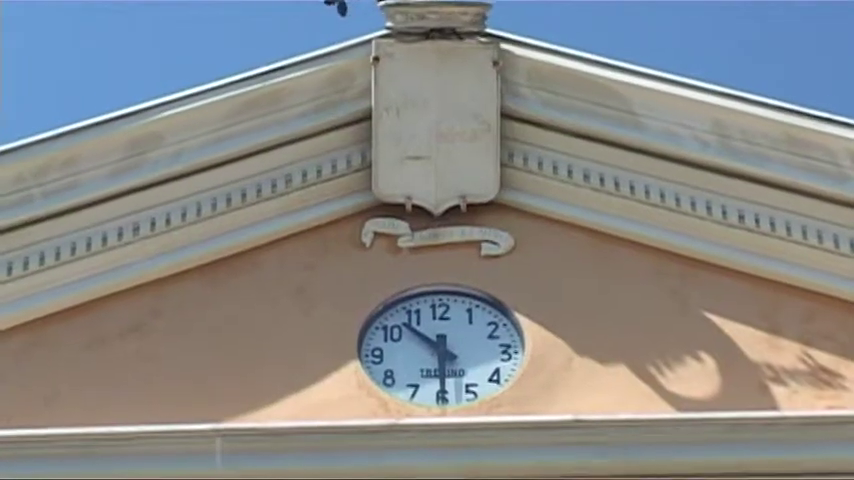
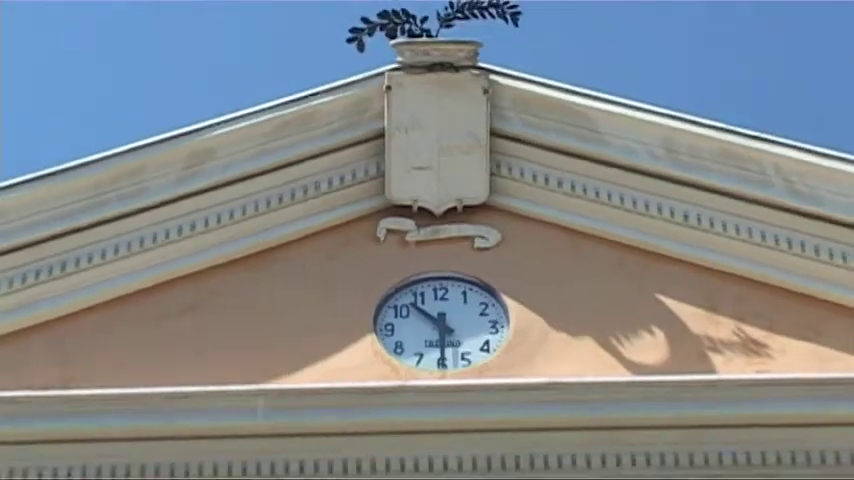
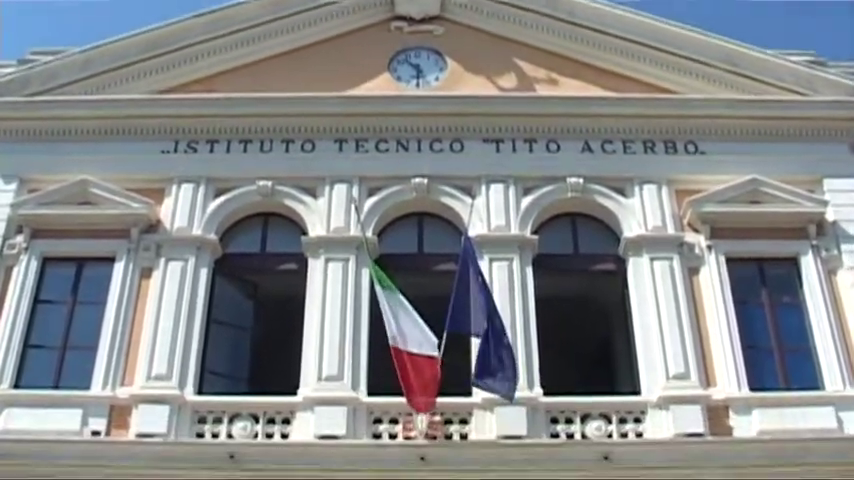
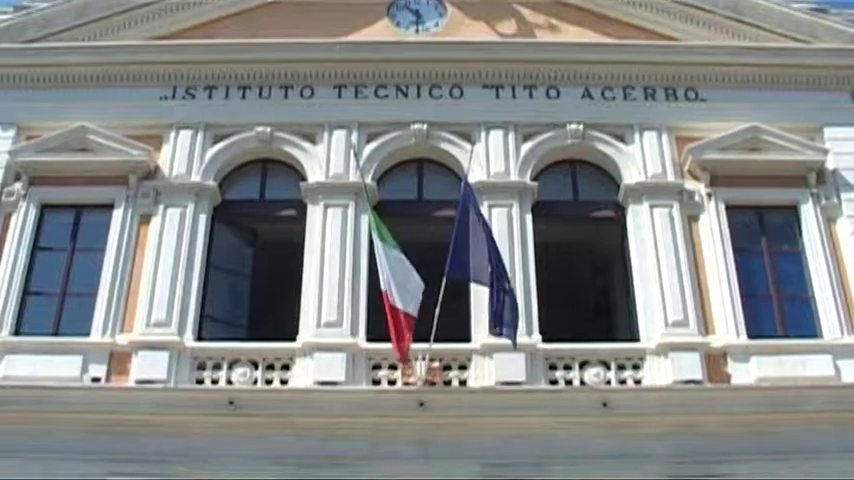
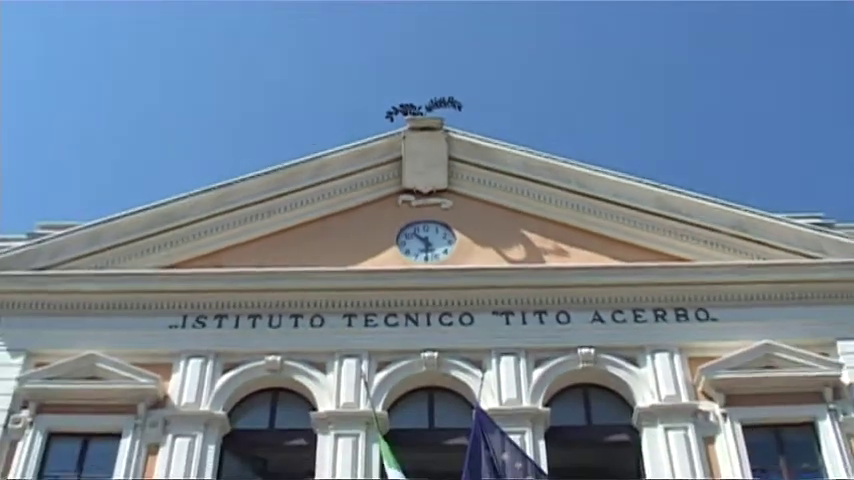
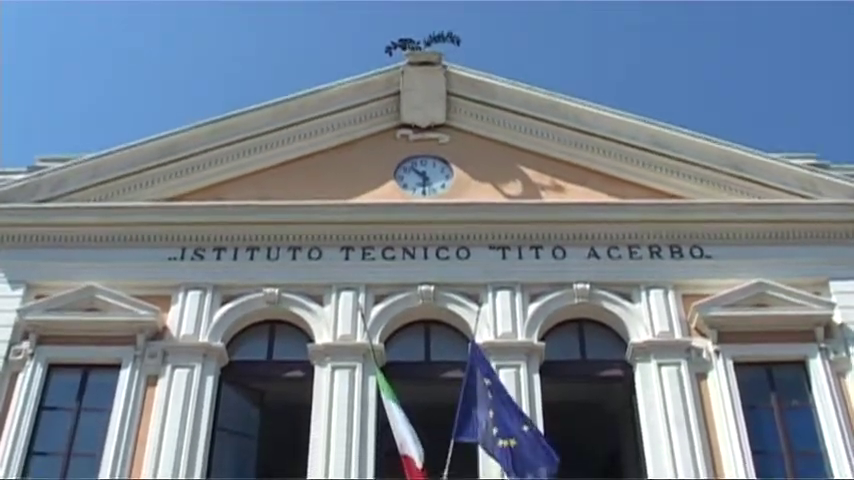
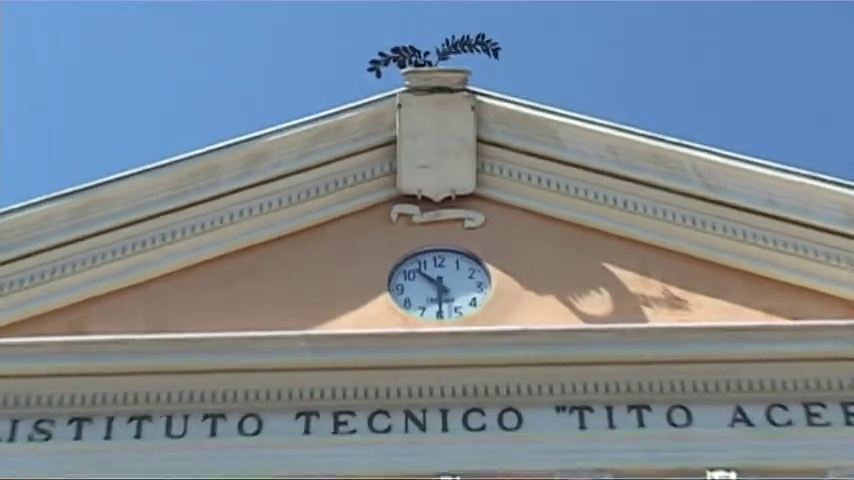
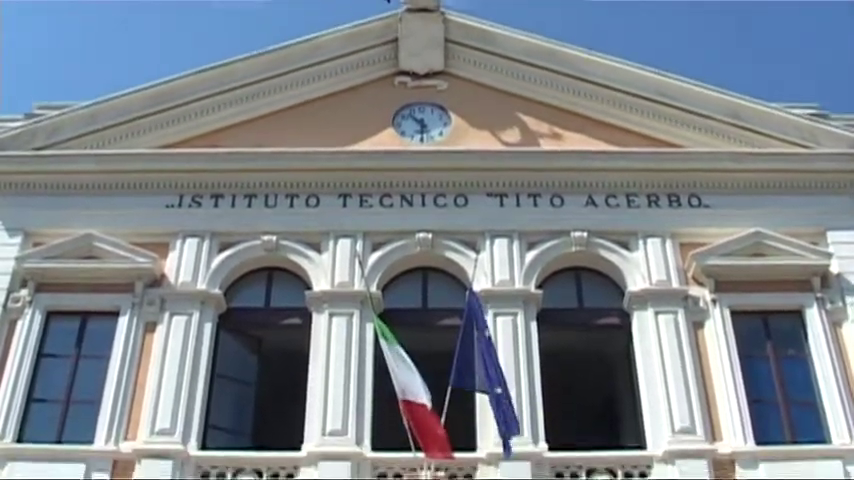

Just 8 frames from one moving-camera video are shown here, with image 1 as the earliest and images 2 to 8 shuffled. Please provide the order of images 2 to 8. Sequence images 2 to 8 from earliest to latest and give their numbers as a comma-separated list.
2, 7, 5, 6, 8, 3, 4
